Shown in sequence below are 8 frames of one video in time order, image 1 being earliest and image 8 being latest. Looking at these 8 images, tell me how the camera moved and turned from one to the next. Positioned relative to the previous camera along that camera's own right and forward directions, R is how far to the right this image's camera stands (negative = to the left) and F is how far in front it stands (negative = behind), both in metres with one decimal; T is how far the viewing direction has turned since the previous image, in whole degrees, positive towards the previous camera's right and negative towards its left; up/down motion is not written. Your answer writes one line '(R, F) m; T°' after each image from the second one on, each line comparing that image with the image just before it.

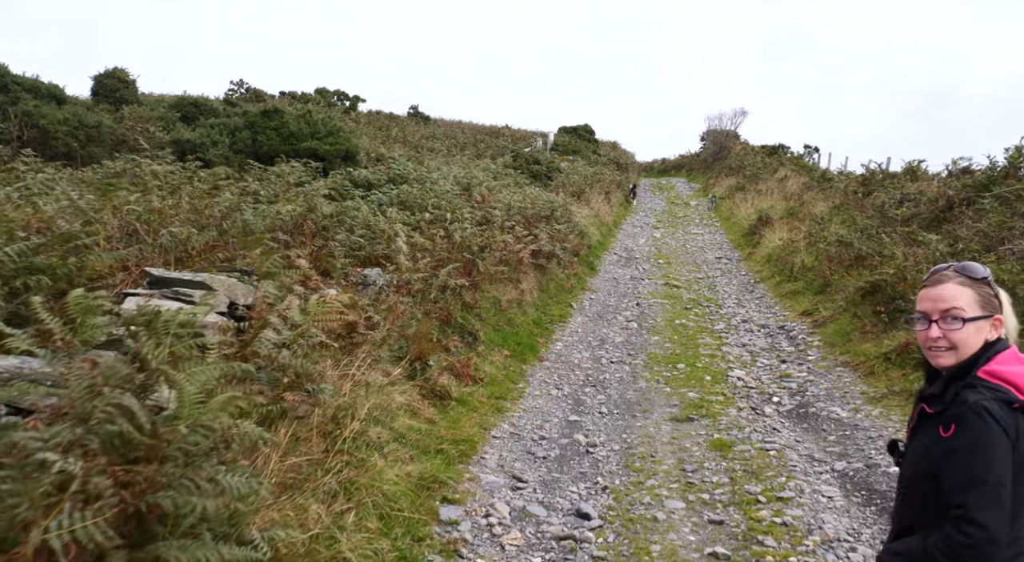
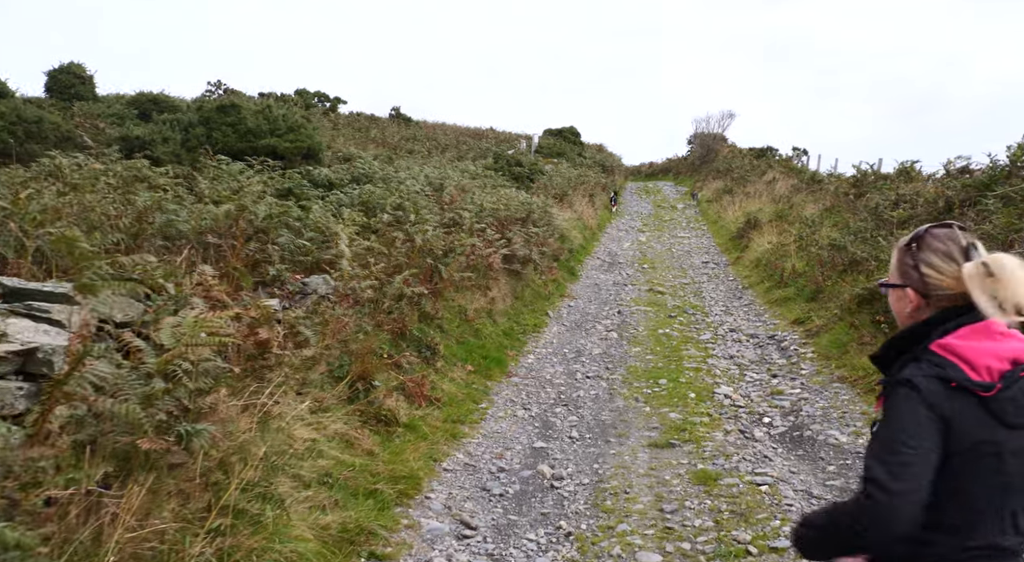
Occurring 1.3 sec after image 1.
(+0.3, +1.0) m; +1°
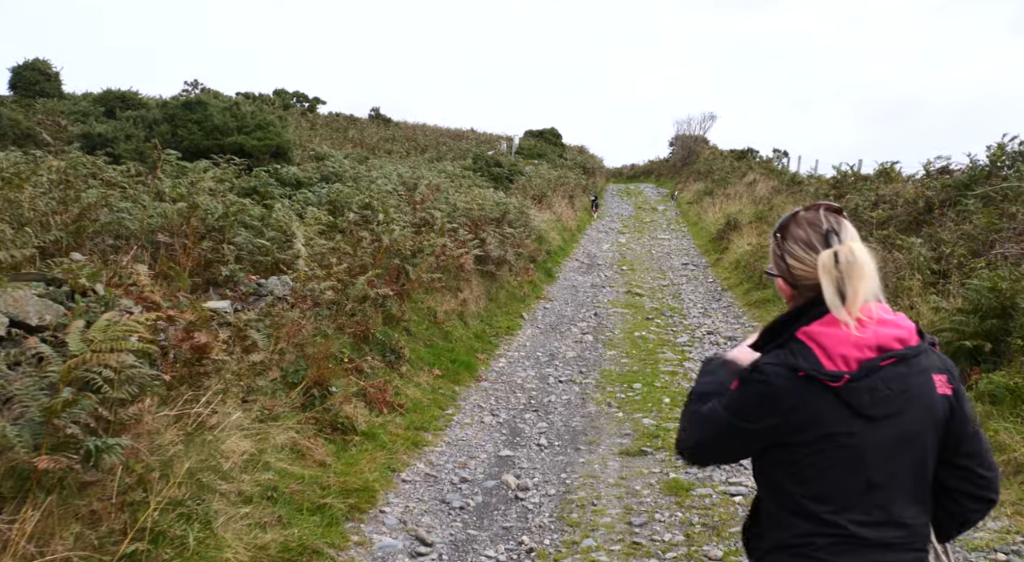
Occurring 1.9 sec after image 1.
(+0.2, +0.3) m; +1°
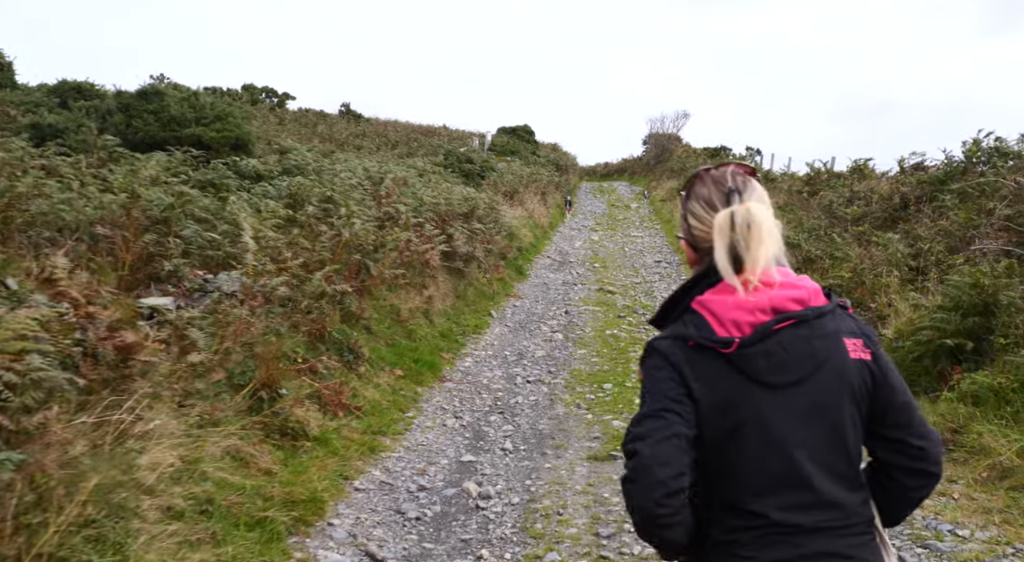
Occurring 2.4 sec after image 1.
(+0.1, +0.4) m; +2°
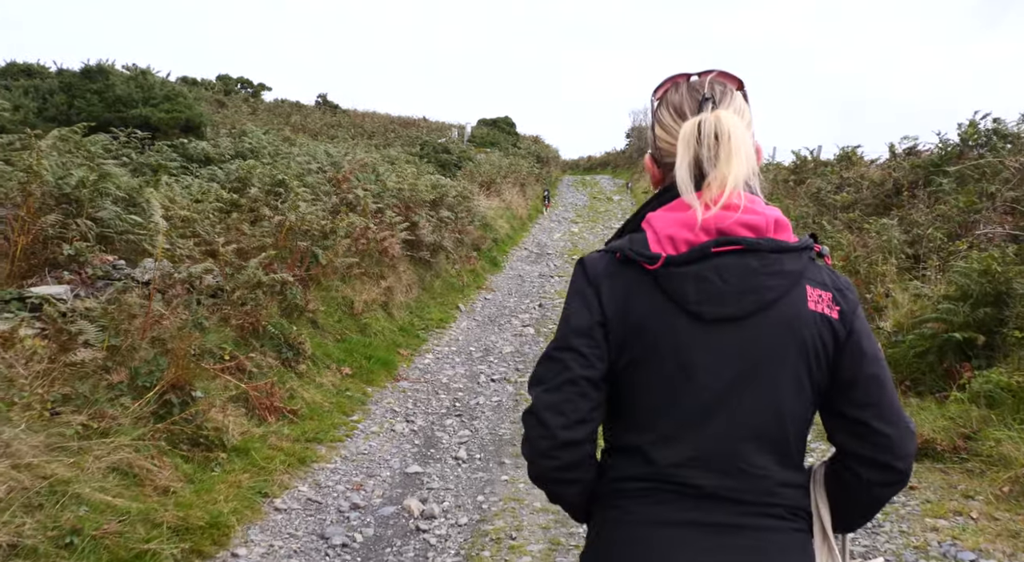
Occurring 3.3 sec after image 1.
(+0.3, +0.8) m; +1°
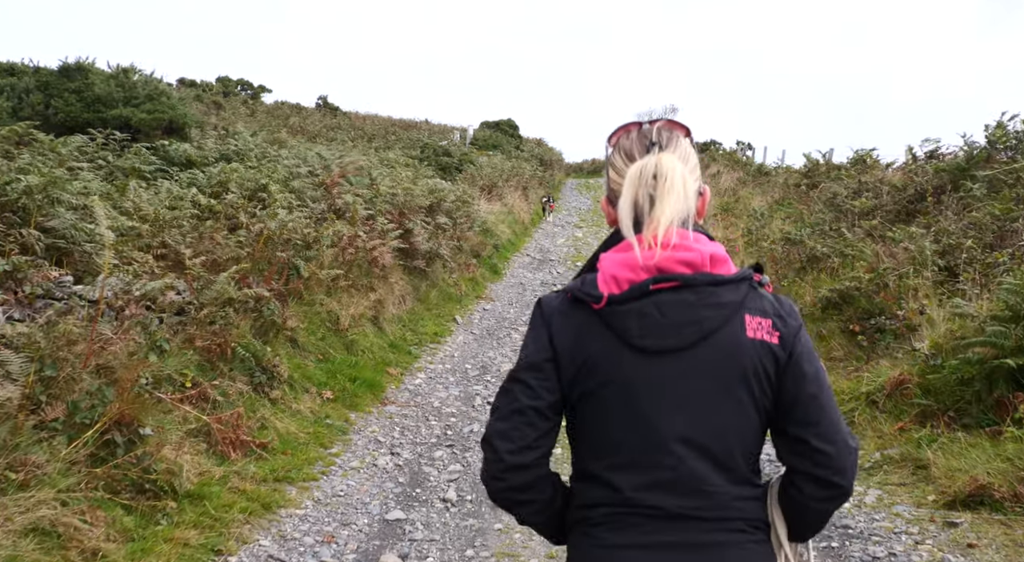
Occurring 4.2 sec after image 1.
(+0.1, +0.7) m; 0°
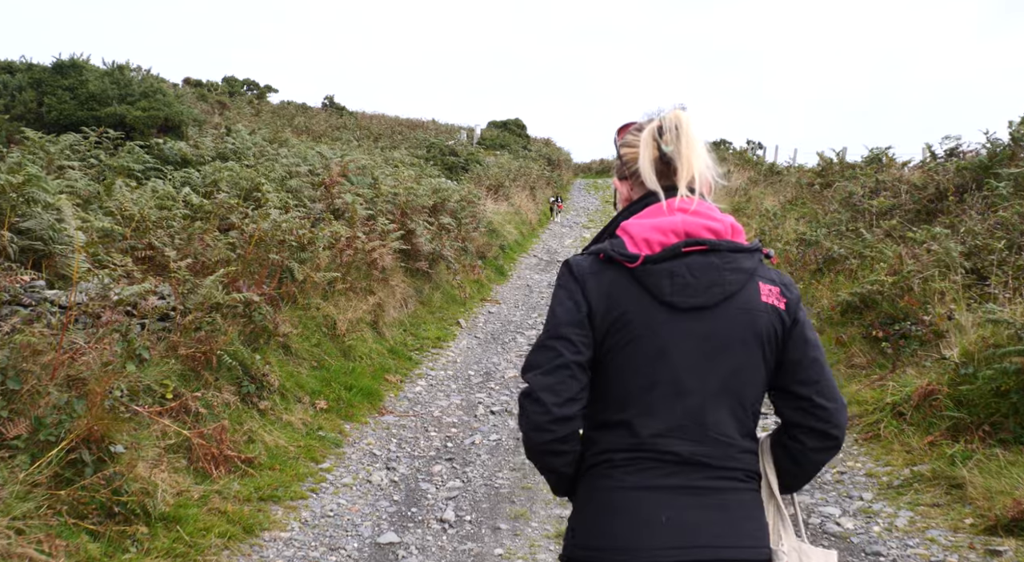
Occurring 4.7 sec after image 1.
(0.0, +0.4) m; -1°
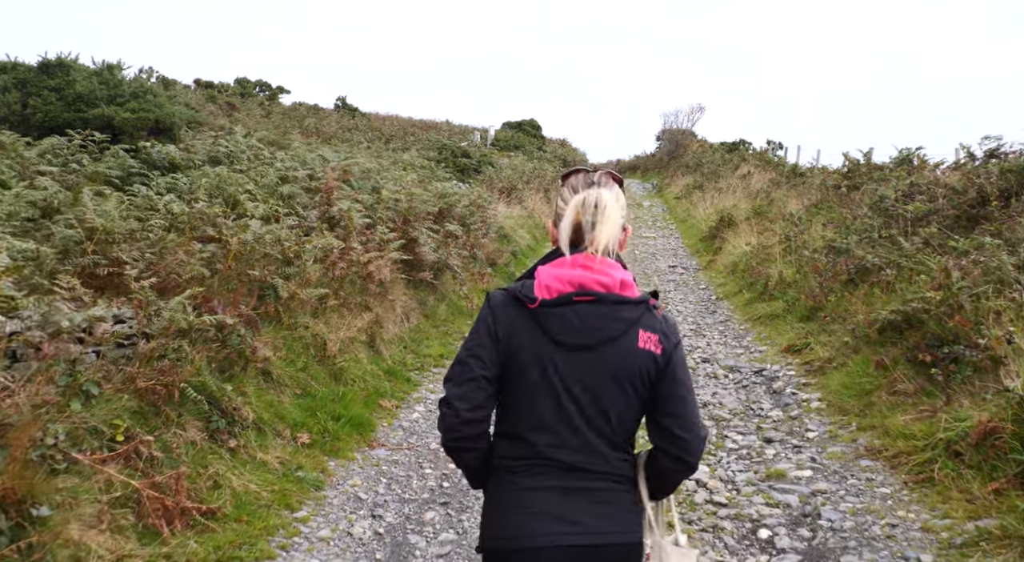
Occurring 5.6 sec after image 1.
(+0.1, +0.7) m; -1°
